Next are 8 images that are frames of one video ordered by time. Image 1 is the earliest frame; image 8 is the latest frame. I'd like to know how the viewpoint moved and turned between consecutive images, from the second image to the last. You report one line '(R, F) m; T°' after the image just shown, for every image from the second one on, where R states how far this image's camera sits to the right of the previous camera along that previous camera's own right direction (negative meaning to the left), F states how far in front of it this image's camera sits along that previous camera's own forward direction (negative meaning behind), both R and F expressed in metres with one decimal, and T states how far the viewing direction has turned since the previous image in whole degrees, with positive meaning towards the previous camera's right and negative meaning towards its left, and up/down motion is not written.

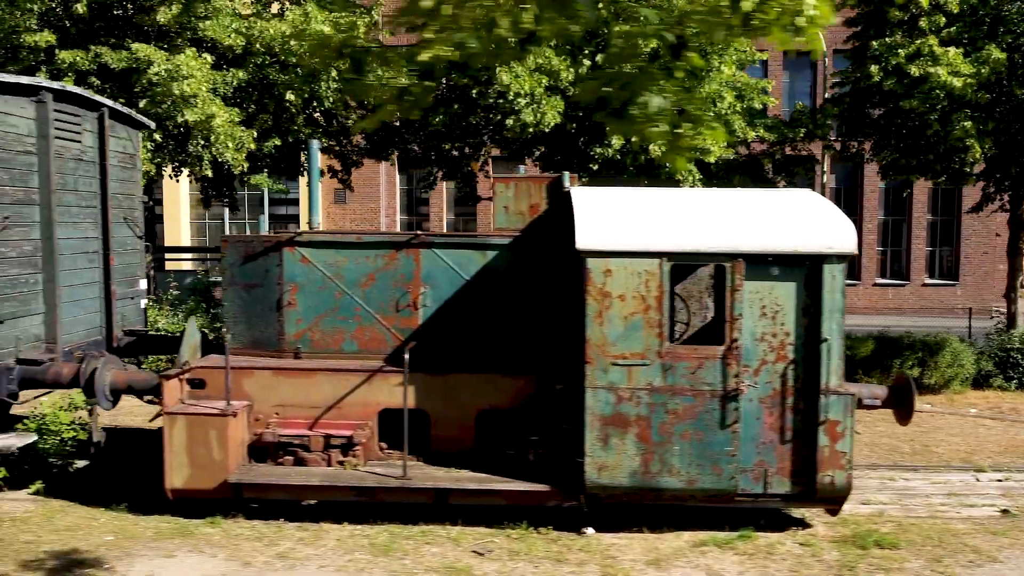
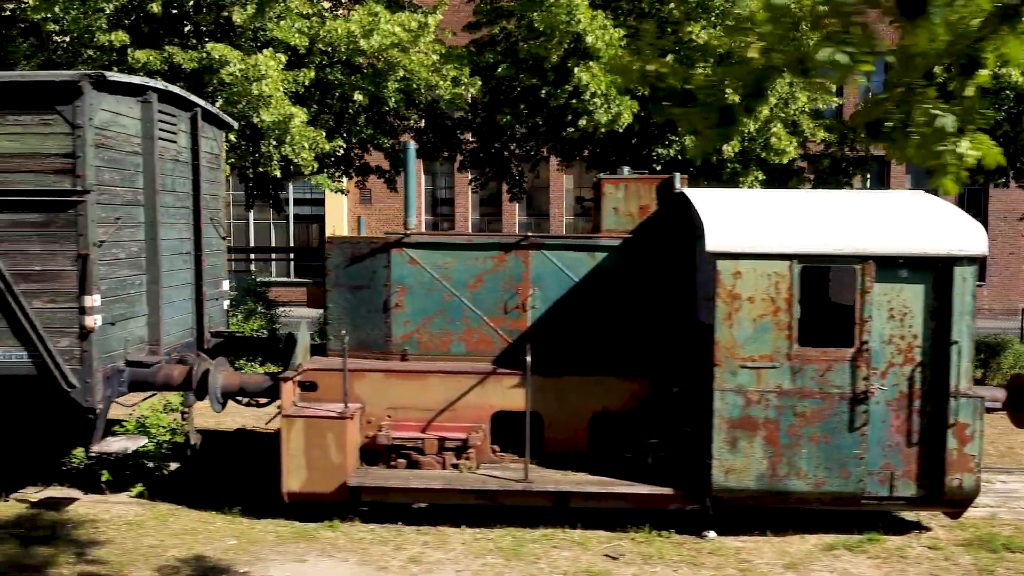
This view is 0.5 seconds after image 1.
(-1.0, 0.0) m; 0°
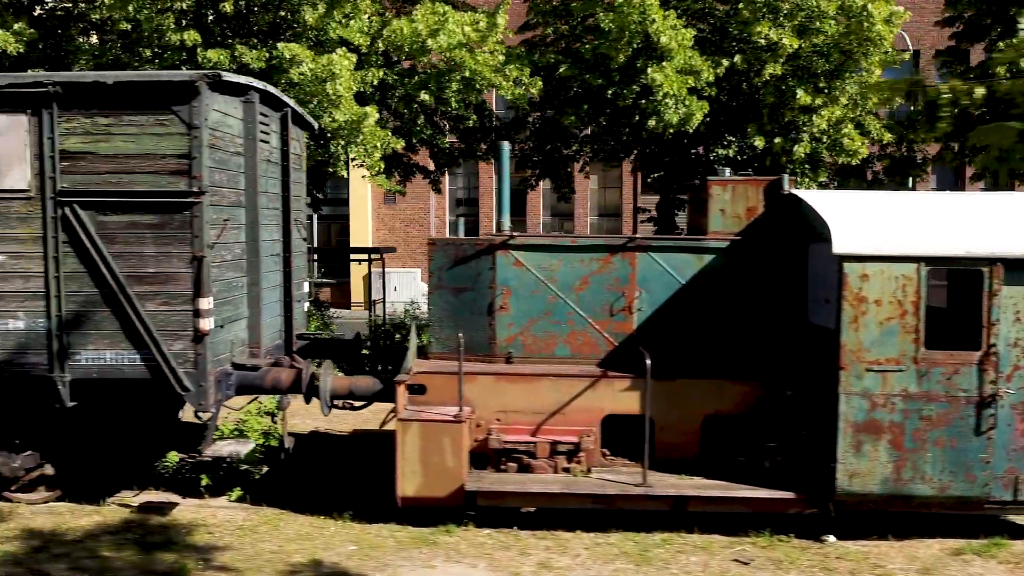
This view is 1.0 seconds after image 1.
(-1.0, +0.1) m; 0°
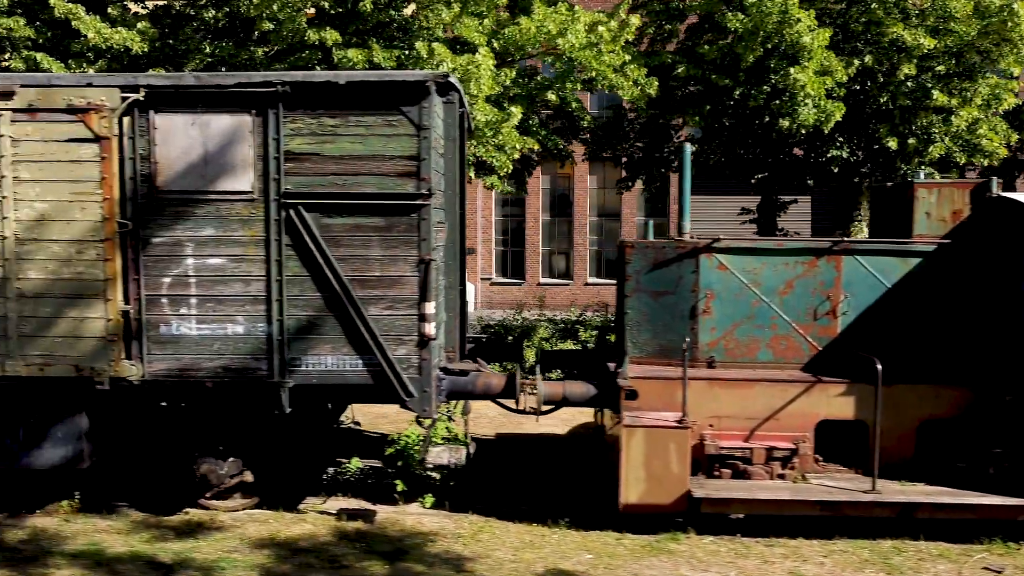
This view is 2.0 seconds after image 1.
(-1.9, +0.1) m; +1°
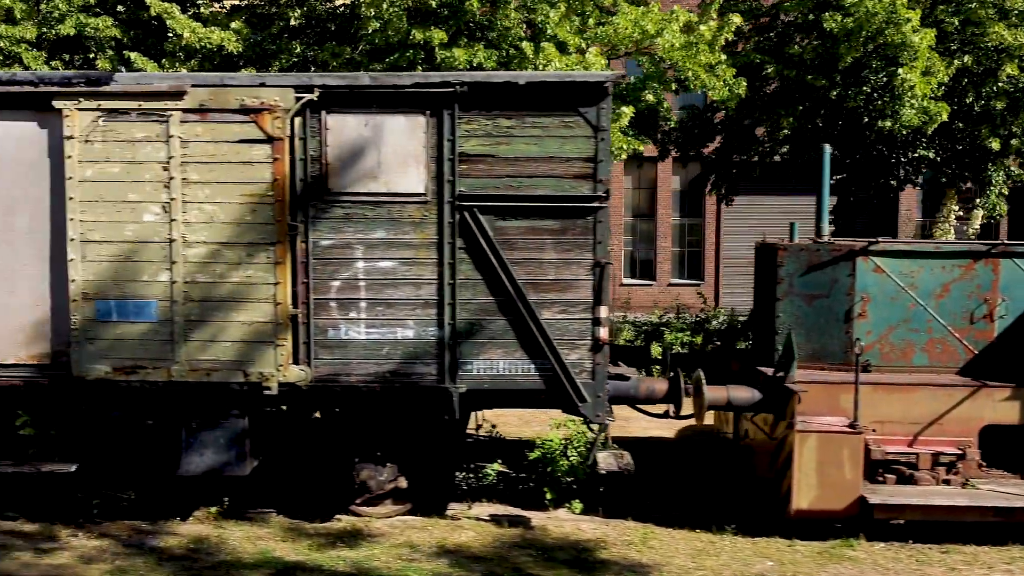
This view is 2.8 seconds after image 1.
(-1.4, +0.1) m; 0°
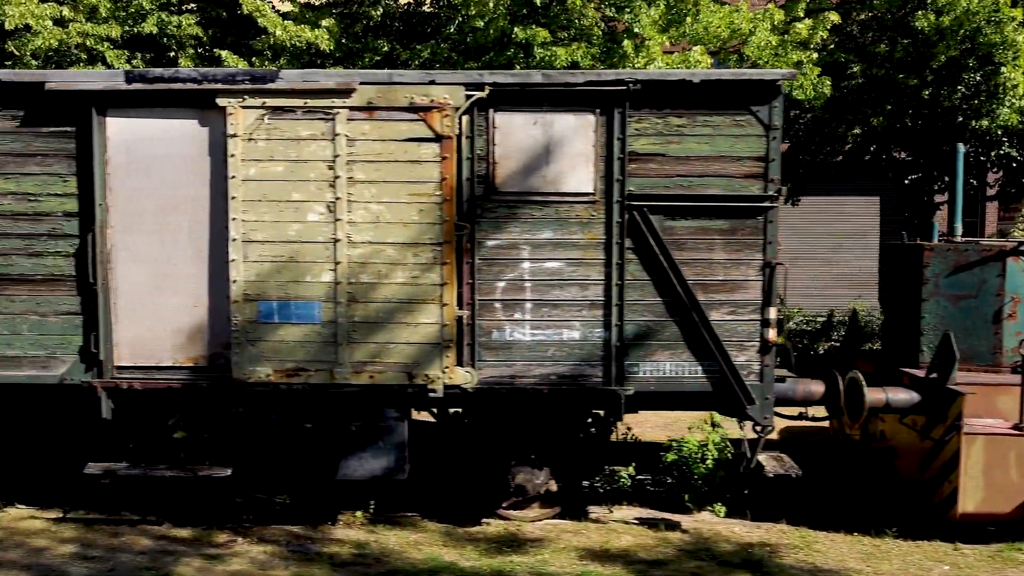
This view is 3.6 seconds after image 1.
(-1.3, +0.1) m; 0°
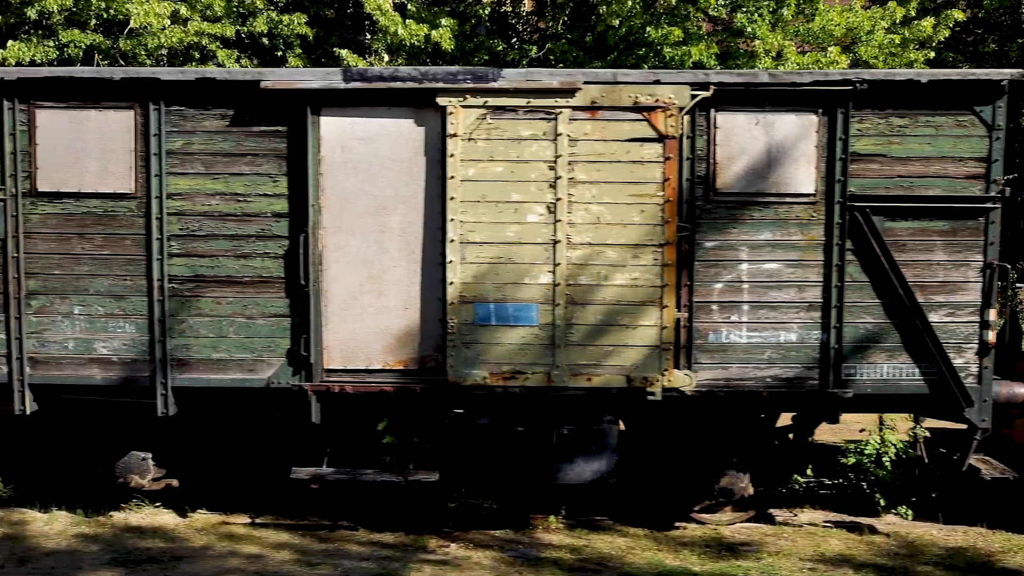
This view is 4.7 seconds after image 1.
(-1.7, +0.1) m; +1°
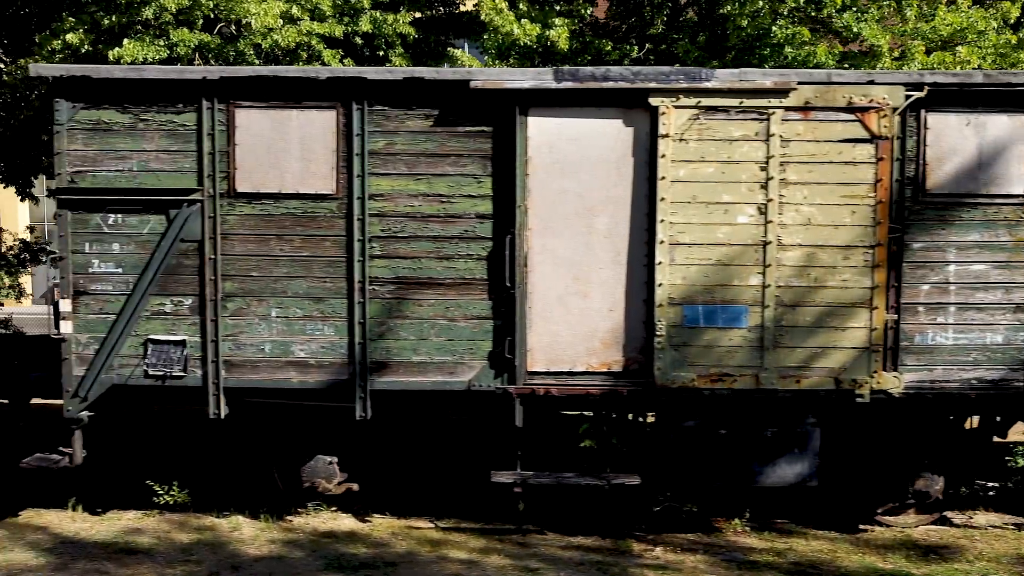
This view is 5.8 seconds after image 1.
(-1.6, +0.1) m; +1°
